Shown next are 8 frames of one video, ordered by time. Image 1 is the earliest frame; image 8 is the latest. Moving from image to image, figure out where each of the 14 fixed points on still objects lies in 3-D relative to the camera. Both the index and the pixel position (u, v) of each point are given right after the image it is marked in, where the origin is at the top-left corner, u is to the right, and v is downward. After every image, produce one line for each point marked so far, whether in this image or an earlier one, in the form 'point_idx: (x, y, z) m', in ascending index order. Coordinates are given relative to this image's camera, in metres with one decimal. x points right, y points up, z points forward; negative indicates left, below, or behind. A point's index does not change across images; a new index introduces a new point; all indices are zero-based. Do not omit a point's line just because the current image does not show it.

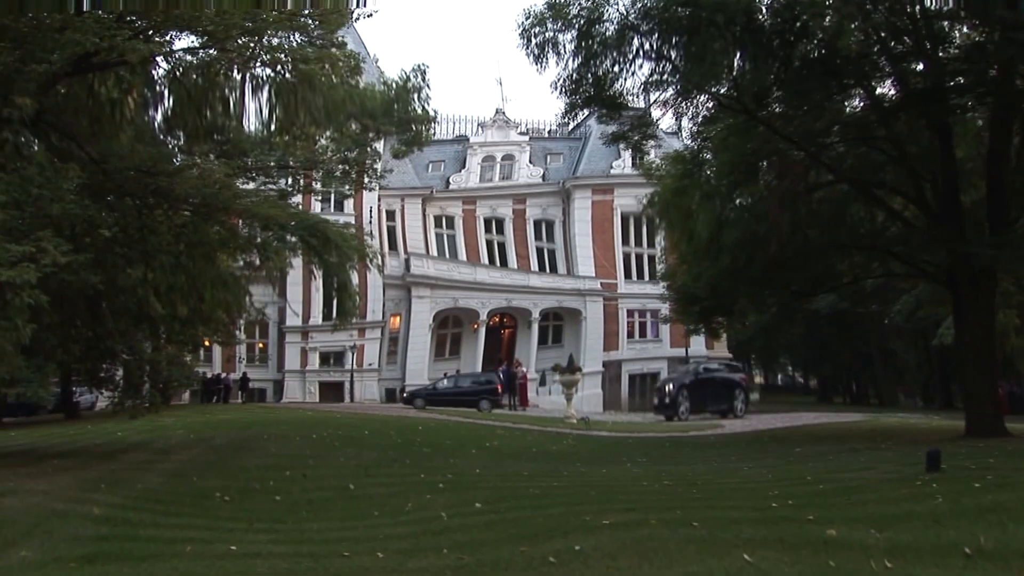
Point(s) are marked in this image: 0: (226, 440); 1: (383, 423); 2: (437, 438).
0: (-2.7, -1.7, +13.9) m
1: (-1.7, -2.1, +19.1) m
2: (-0.8, -1.9, +16.2) m
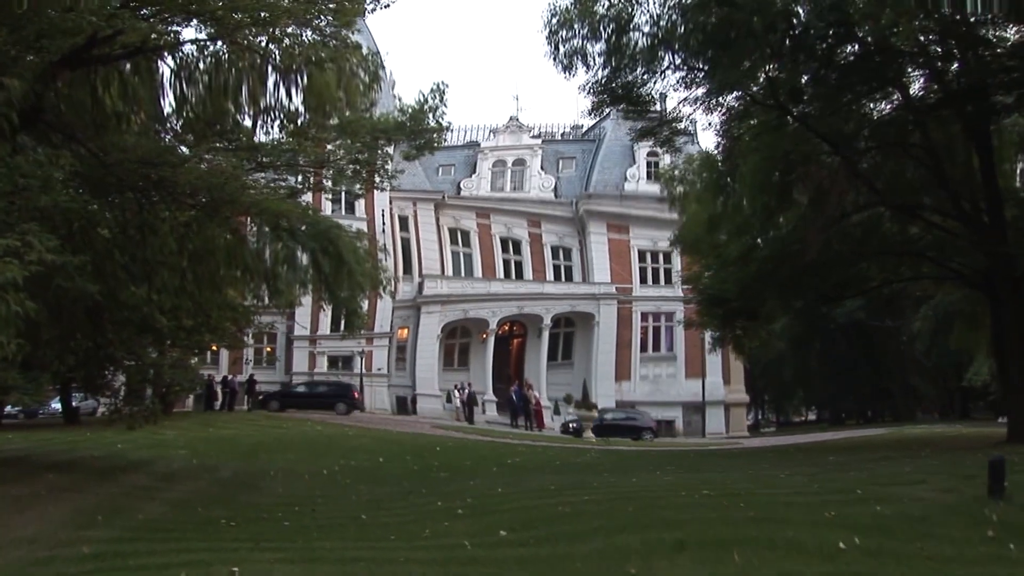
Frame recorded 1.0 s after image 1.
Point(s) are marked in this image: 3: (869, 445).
0: (-2.6, -1.7, +13.2) m
1: (-1.5, -2.1, +18.5) m
2: (-0.6, -1.9, +15.5) m
3: (+4.8, -2.2, +19.5) m
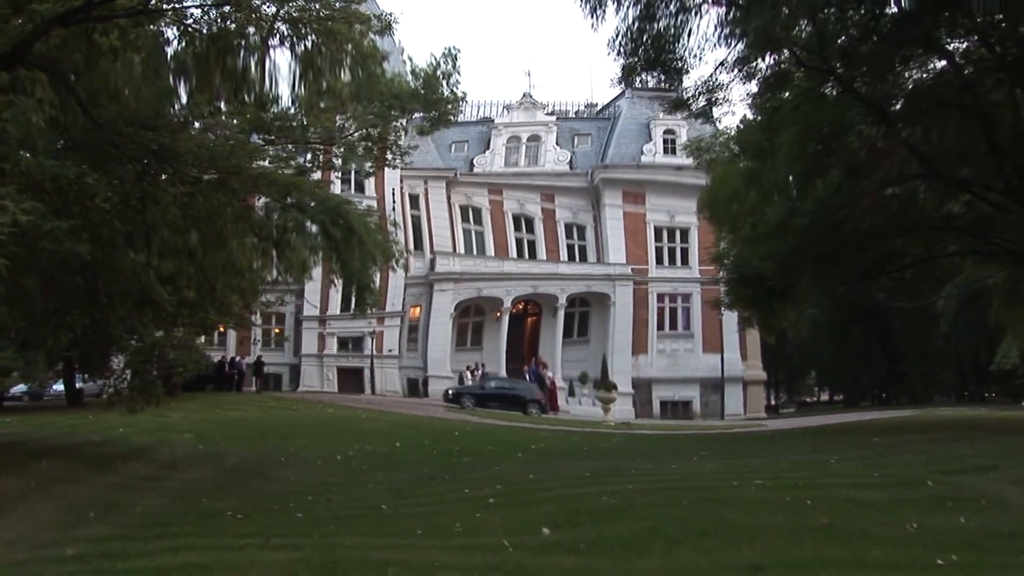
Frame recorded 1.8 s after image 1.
0: (-2.4, -1.5, +12.5) m
1: (-1.2, -1.9, +17.7) m
2: (-0.4, -1.7, +14.7) m
3: (+5.1, -1.9, +18.7) m
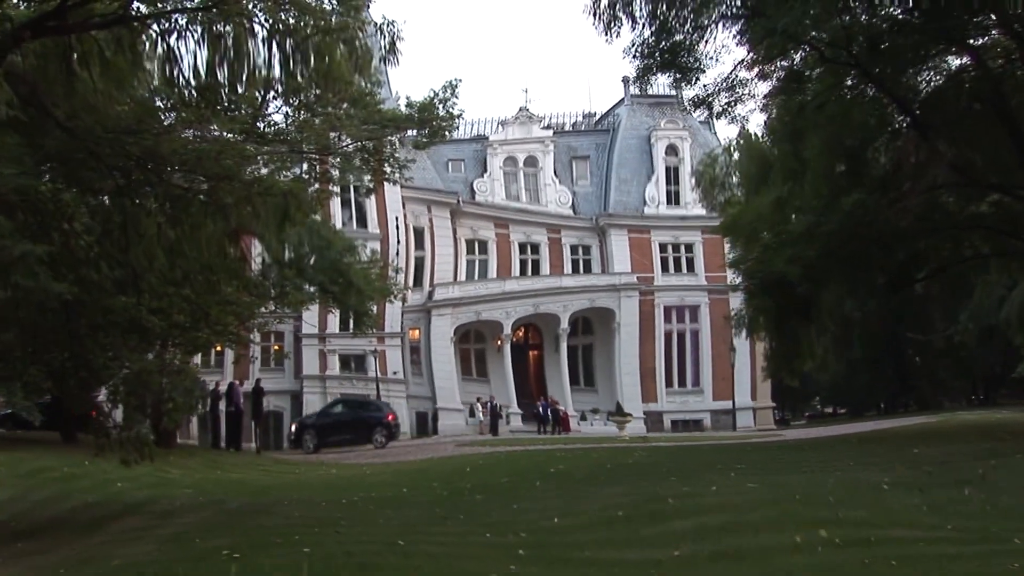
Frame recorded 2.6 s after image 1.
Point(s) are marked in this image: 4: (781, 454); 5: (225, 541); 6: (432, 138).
0: (-2.2, -1.7, +11.7) m
1: (-1.1, -2.1, +16.9) m
2: (-0.3, -1.8, +13.9) m
3: (+5.2, -2.0, +17.8) m
4: (+3.0, -1.9, +16.3) m
5: (-1.8, -1.6, +8.9) m
6: (-0.9, +1.6, +16.1) m
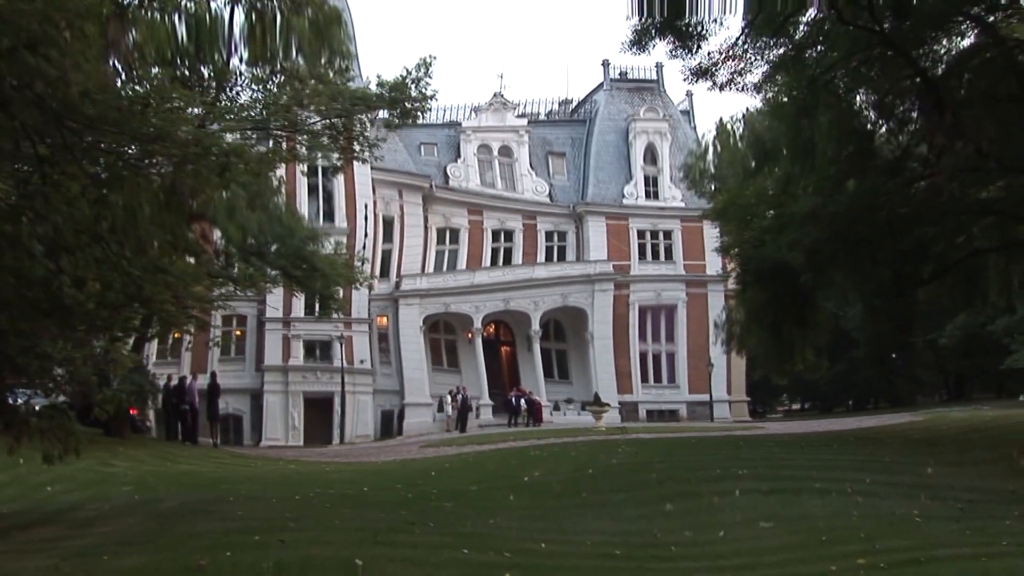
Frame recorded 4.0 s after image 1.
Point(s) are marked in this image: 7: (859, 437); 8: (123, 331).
0: (-2.4, -1.5, +10.4) m
1: (-1.4, -1.9, +15.6) m
2: (-0.5, -1.7, +12.7) m
3: (+4.9, -1.9, +16.7) m
4: (+2.7, -1.8, +15.1) m
5: (-1.9, -1.4, +7.7) m
6: (-1.1, +1.7, +14.8) m
7: (+4.8, -2.0, +19.8) m
8: (-3.1, -0.4, +11.6) m
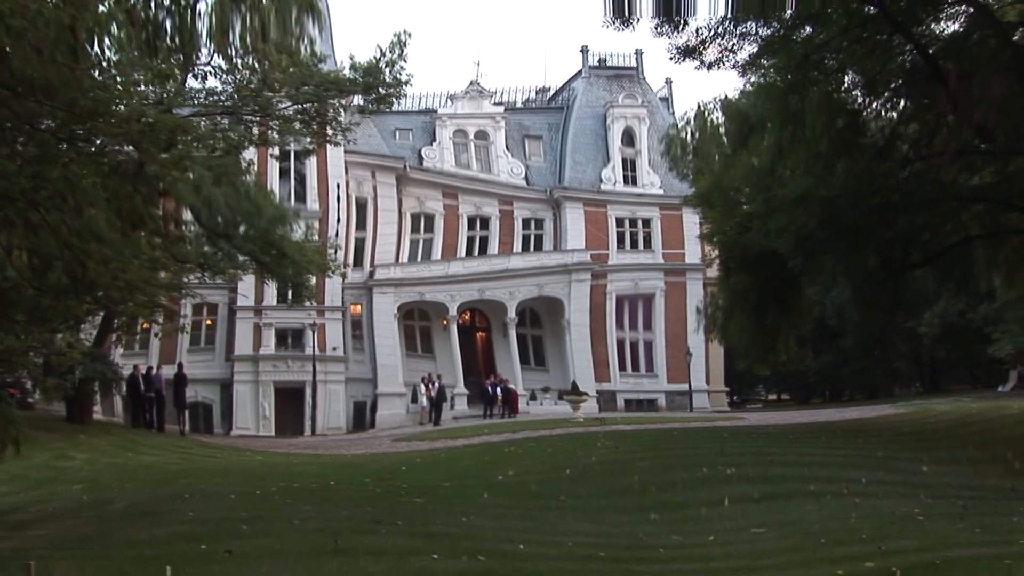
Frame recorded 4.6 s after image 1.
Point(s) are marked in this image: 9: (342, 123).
0: (-2.6, -1.4, +9.8) m
1: (-1.6, -1.8, +15.0) m
2: (-0.7, -1.6, +12.1) m
3: (+4.6, -1.7, +16.2) m
4: (+2.5, -1.7, +14.5) m
5: (-2.0, -1.4, +7.0) m
6: (-1.4, +1.9, +14.2) m
7: (+4.4, -1.9, +19.3) m
8: (-3.3, -0.3, +10.9) m
9: (-1.7, +1.6, +13.9) m
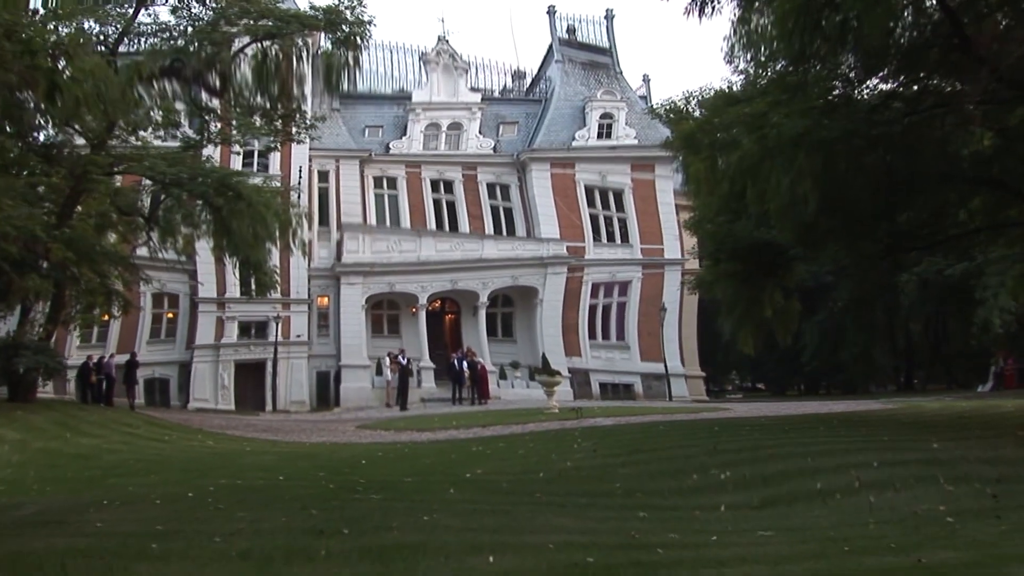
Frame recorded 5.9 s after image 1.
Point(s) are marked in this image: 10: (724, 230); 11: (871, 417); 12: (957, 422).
0: (-2.7, -1.3, +8.3) m
1: (-1.9, -1.6, +13.6) m
2: (-0.9, -1.4, +10.7) m
3: (+4.4, -1.5, +14.9) m
4: (+2.2, -1.4, +13.2) m
5: (-2.1, -1.2, +5.6) m
6: (-1.6, +2.1, +12.8) m
7: (+4.1, -1.6, +18.0) m
8: (-3.4, -0.1, +9.5) m
9: (-1.9, +1.8, +12.5) m
10: (+2.9, +0.8, +19.8) m
11: (+4.8, -1.7, +19.2) m
12: (+5.8, -1.7, +18.5) m
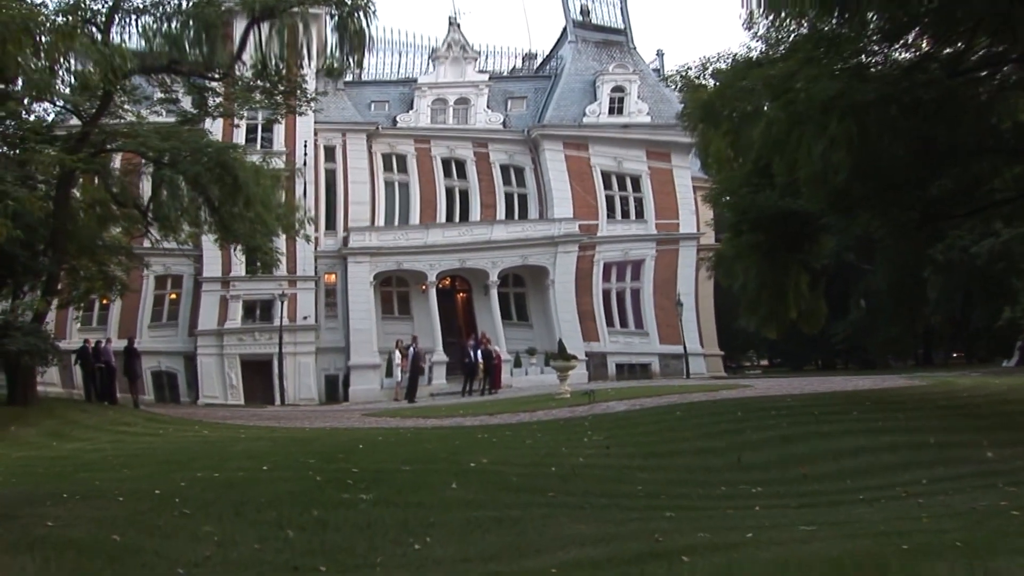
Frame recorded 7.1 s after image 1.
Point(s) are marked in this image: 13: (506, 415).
0: (-2.7, -1.1, +7.4) m
1: (-1.8, -1.3, +12.7) m
2: (-0.8, -1.2, +9.7) m
3: (+4.5, -1.2, +13.9) m
4: (+2.3, -1.2, +12.2) m
5: (-2.1, -1.1, +4.7) m
6: (-1.5, +2.3, +11.8) m
7: (+4.3, -1.3, +17.0) m
8: (-3.4, 0.0, +8.5) m
9: (-1.9, +2.0, +11.5) m
10: (+3.1, +1.1, +18.8) m
11: (+5.0, -1.3, +18.2) m
12: (+5.9, -1.3, +17.5) m
13: (0.0, -1.5, +18.1) m
